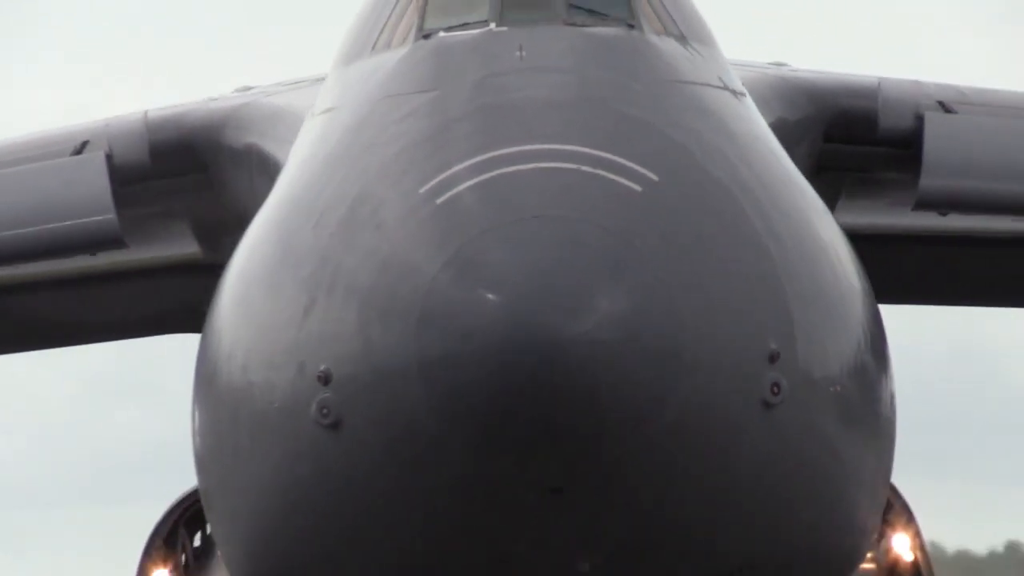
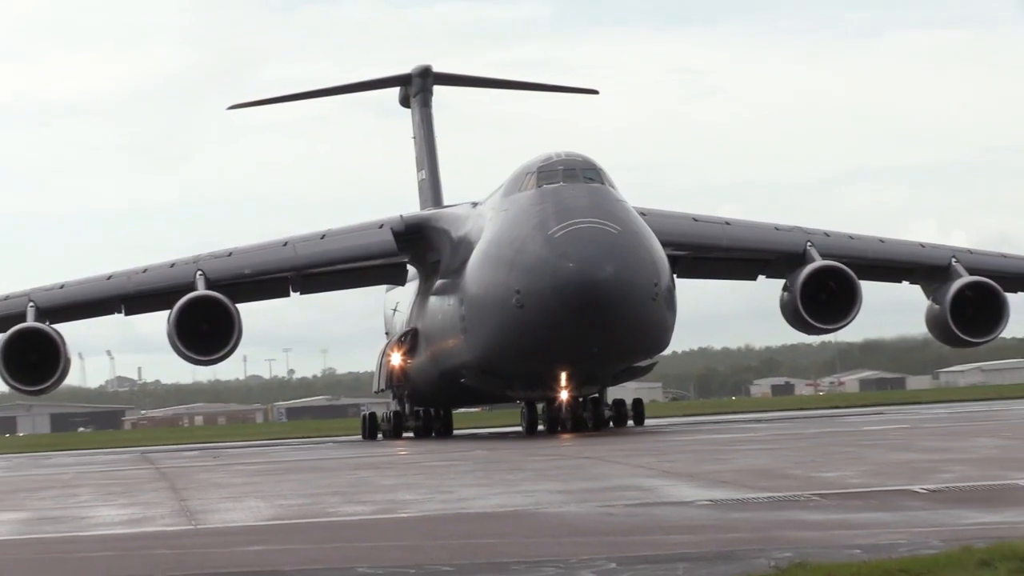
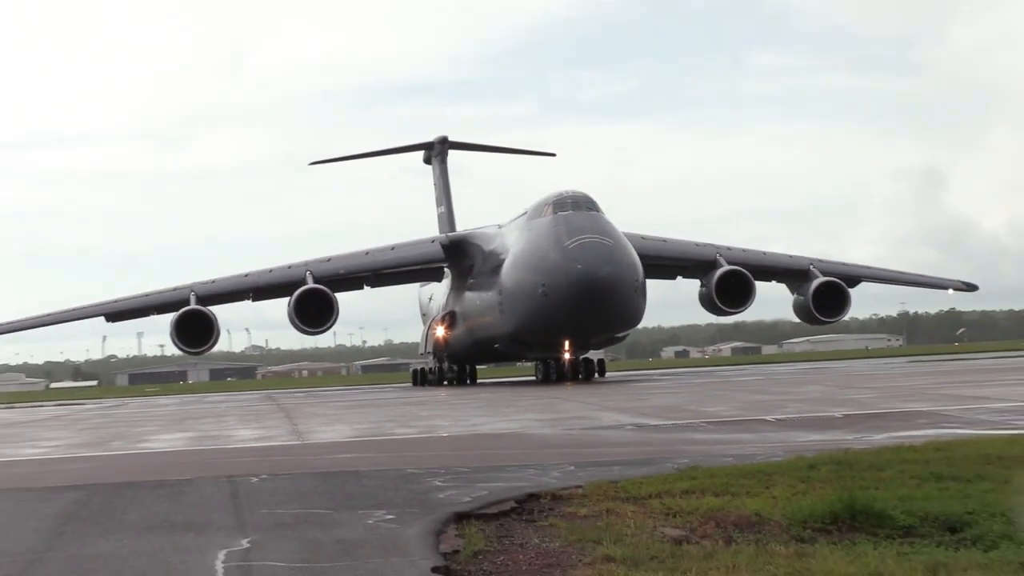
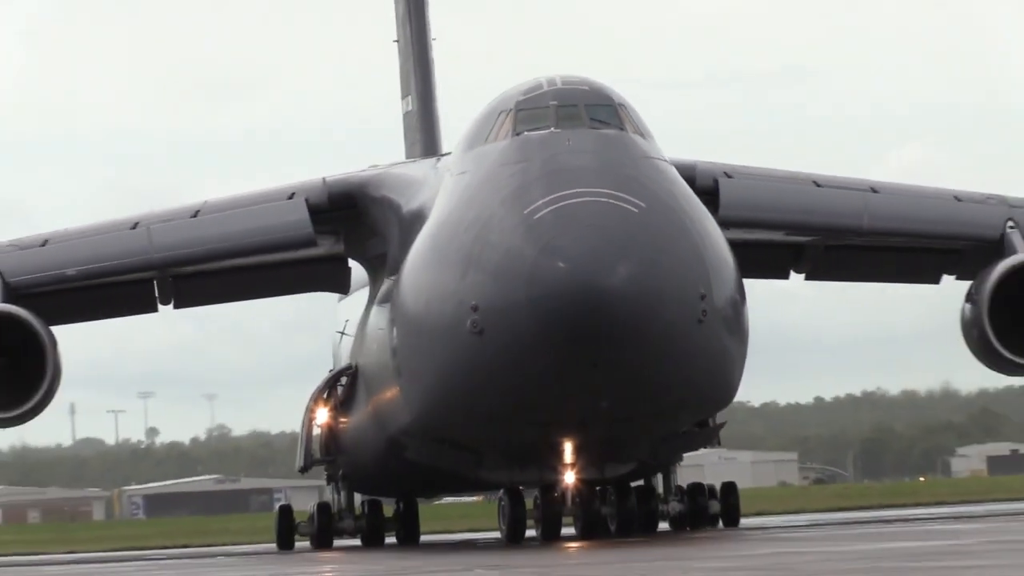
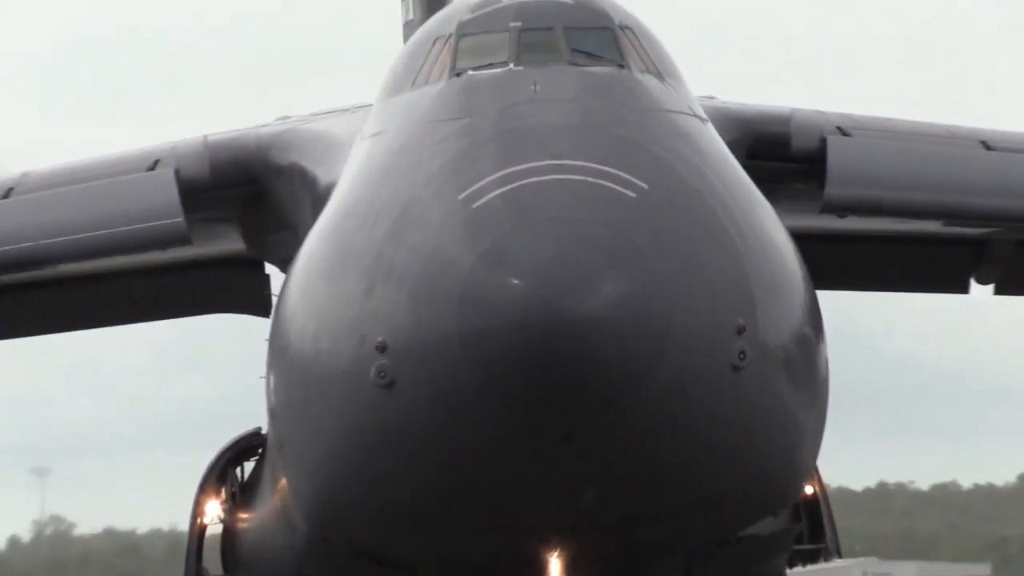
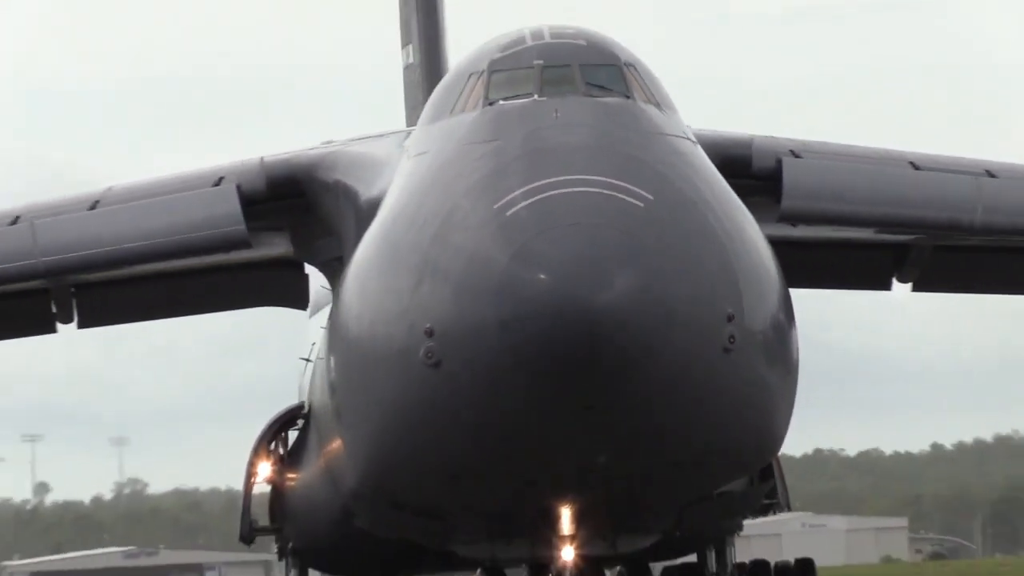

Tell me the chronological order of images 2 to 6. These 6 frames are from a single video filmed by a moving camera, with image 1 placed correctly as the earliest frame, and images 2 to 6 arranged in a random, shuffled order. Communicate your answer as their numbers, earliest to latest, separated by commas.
5, 6, 4, 2, 3
